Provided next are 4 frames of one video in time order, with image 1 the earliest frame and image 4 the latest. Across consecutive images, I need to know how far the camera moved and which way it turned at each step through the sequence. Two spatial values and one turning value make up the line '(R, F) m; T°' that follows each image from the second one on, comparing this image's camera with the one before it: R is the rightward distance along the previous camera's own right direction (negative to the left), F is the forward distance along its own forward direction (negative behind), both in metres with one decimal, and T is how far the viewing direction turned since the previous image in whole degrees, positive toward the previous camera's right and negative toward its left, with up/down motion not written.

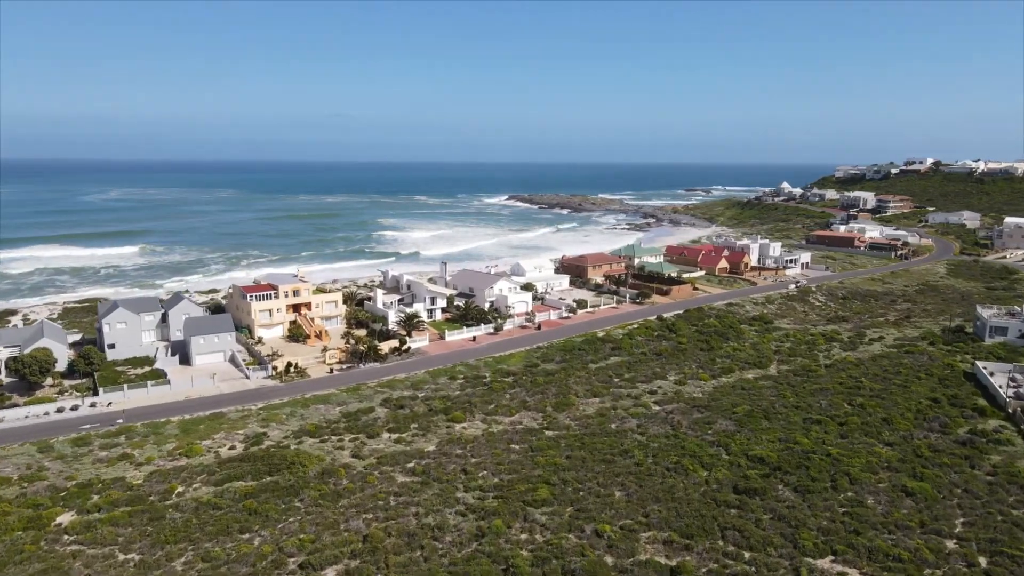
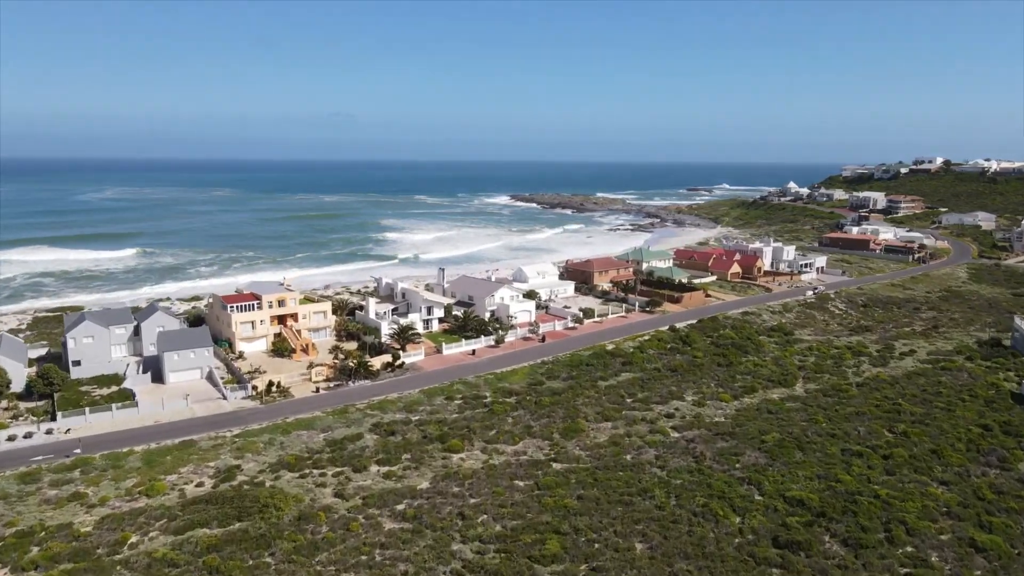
(-0.1, +2.7) m; 0°
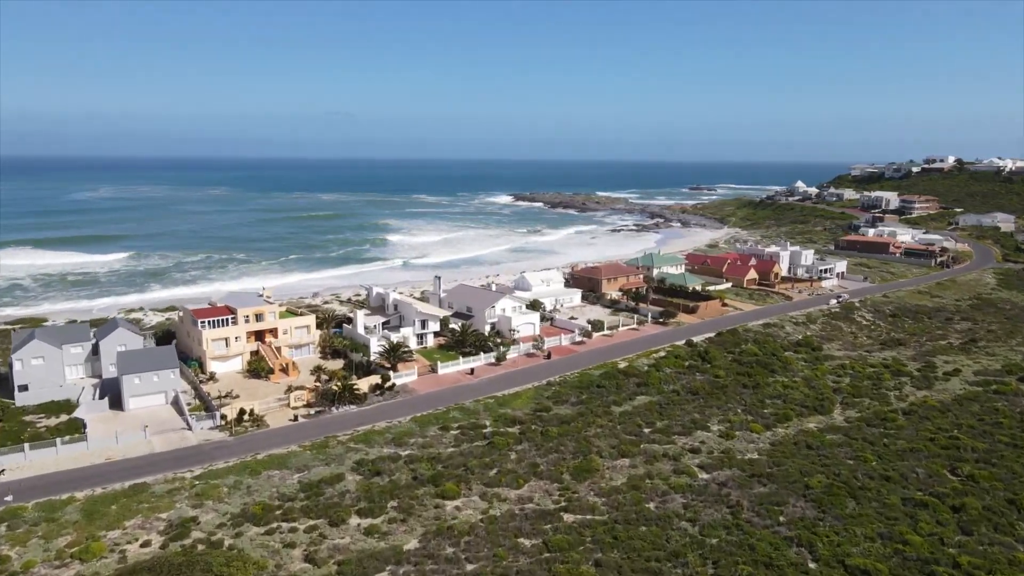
(-0.1, +3.3) m; 0°
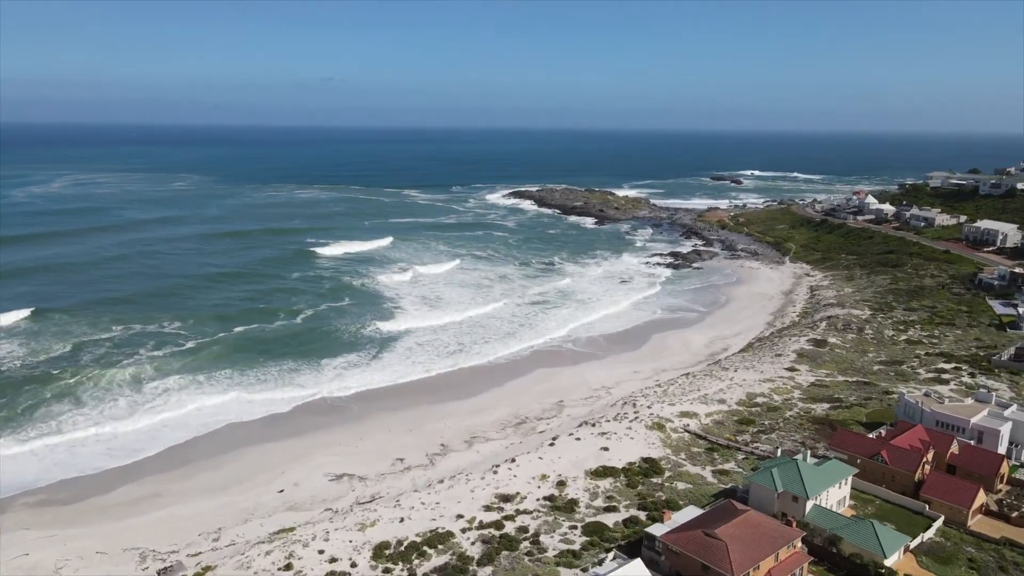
(-1.0, +23.2) m; 0°
